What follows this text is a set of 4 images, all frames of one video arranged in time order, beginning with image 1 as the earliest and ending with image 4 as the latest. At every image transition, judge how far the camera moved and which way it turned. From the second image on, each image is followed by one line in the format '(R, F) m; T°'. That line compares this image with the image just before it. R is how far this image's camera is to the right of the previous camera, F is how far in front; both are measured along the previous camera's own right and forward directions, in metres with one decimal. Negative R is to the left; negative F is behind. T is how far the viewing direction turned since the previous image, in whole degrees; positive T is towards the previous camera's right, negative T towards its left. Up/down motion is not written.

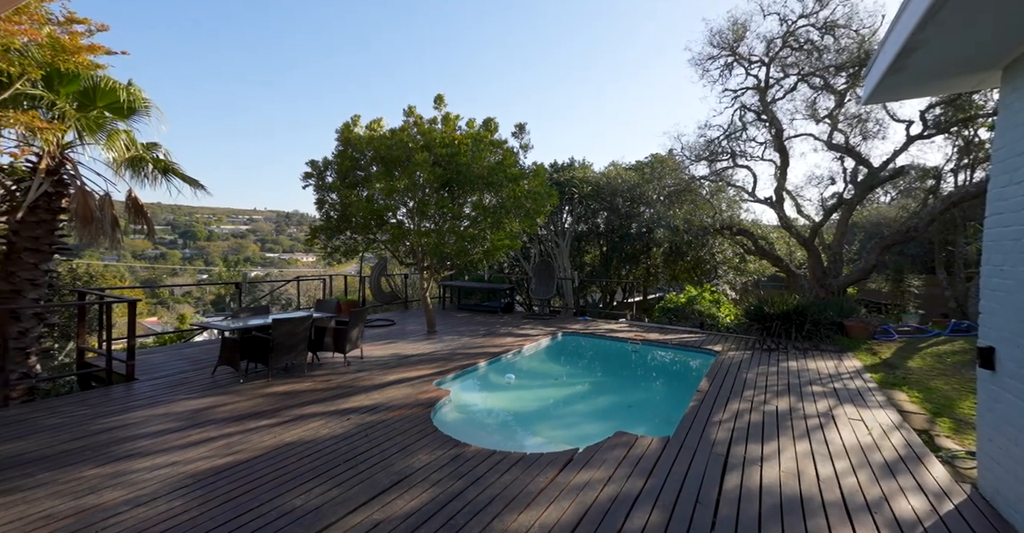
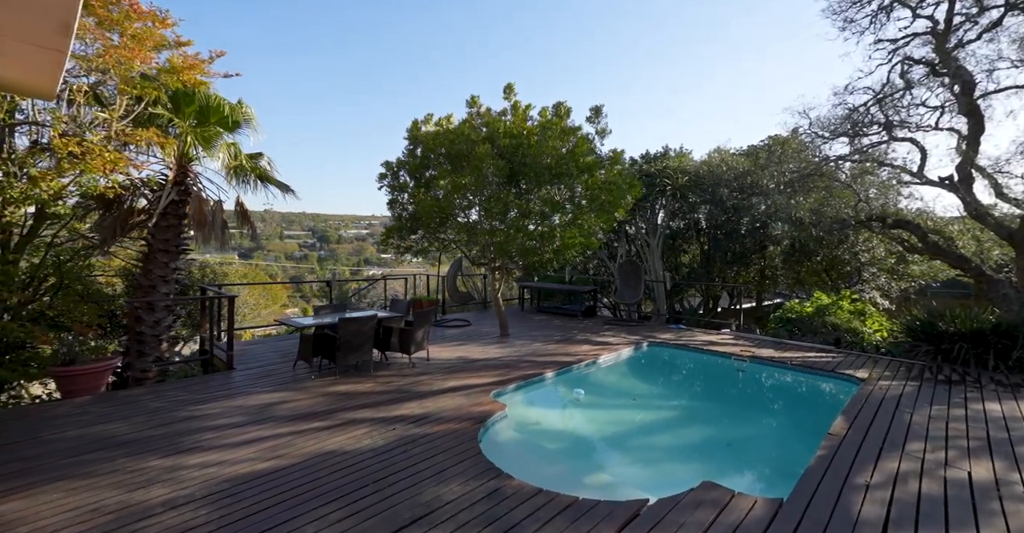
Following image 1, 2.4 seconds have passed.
(+0.3, +0.6) m; -13°
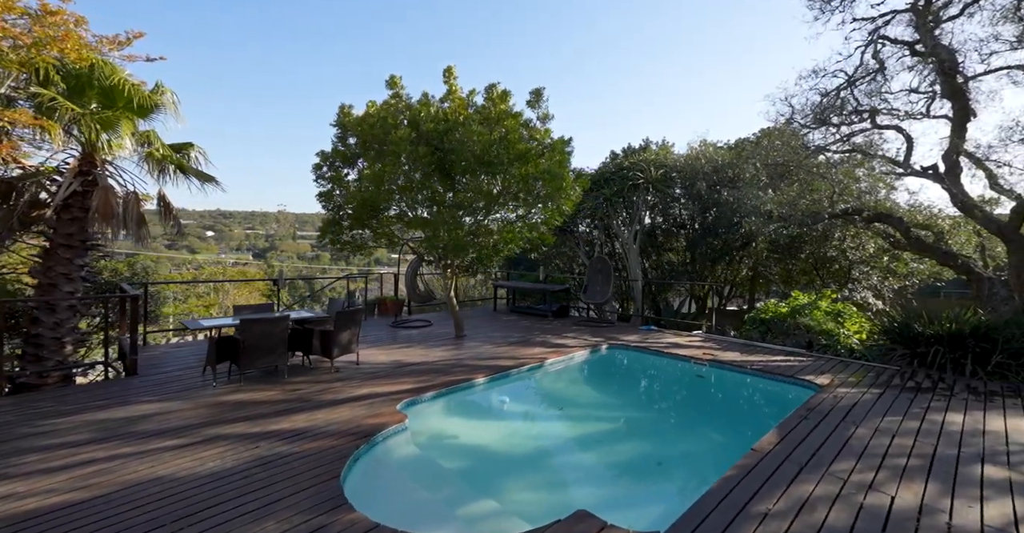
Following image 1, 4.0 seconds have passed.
(+0.9, +0.5) m; -1°
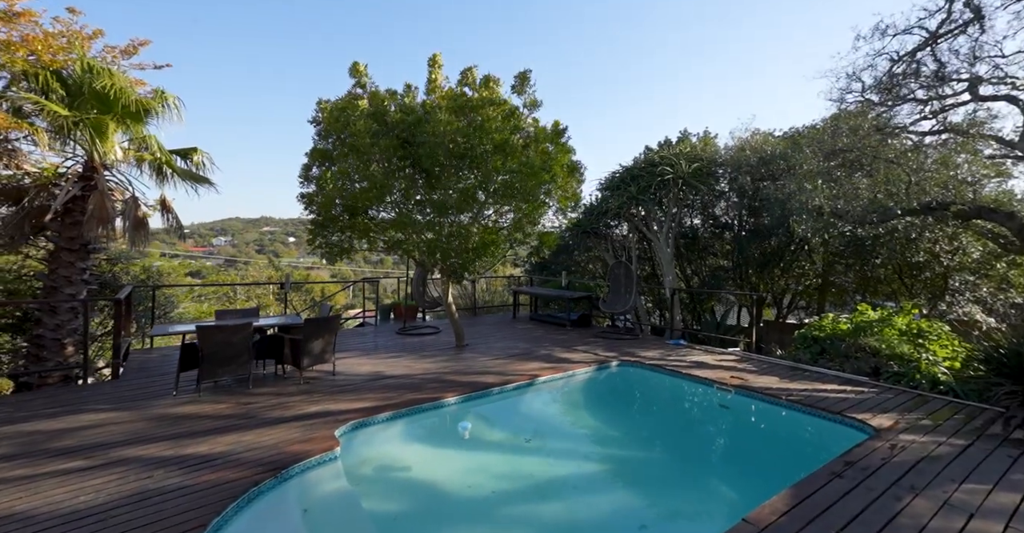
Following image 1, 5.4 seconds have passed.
(+0.8, +0.7) m; -8°
